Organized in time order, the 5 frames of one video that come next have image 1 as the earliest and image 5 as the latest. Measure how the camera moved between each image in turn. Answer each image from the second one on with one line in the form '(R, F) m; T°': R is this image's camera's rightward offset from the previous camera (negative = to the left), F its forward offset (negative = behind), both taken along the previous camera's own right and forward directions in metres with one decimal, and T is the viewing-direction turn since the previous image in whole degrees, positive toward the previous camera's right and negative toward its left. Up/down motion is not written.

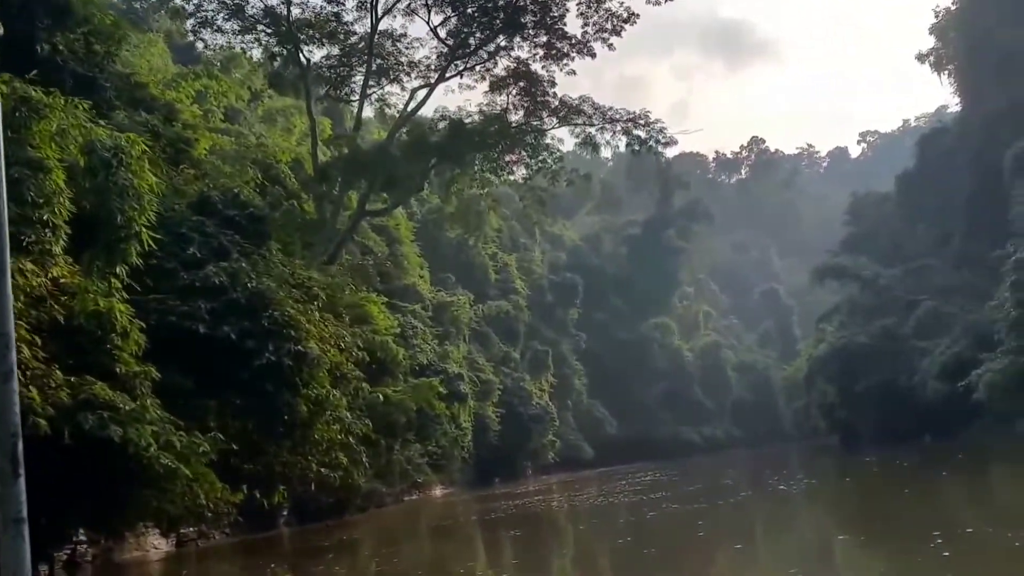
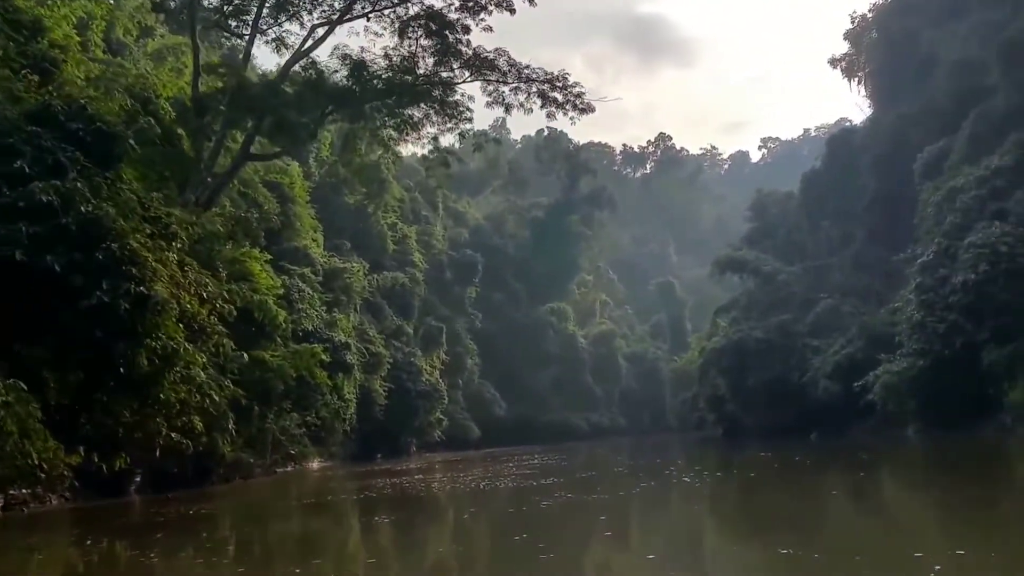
(+0.1, +0.8) m; +5°
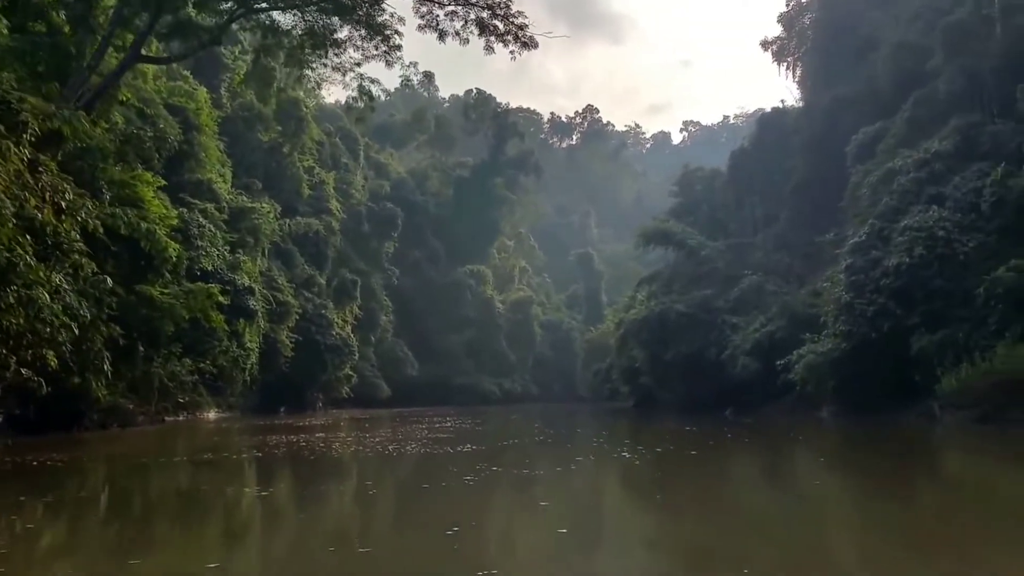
(0.0, +0.8) m; +5°
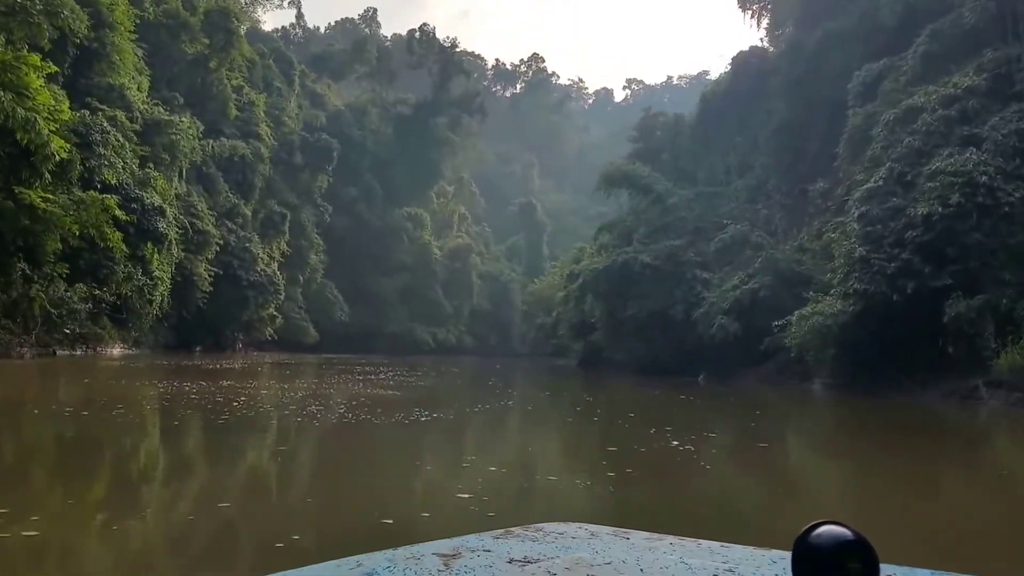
(-0.3, +2.4) m; +4°
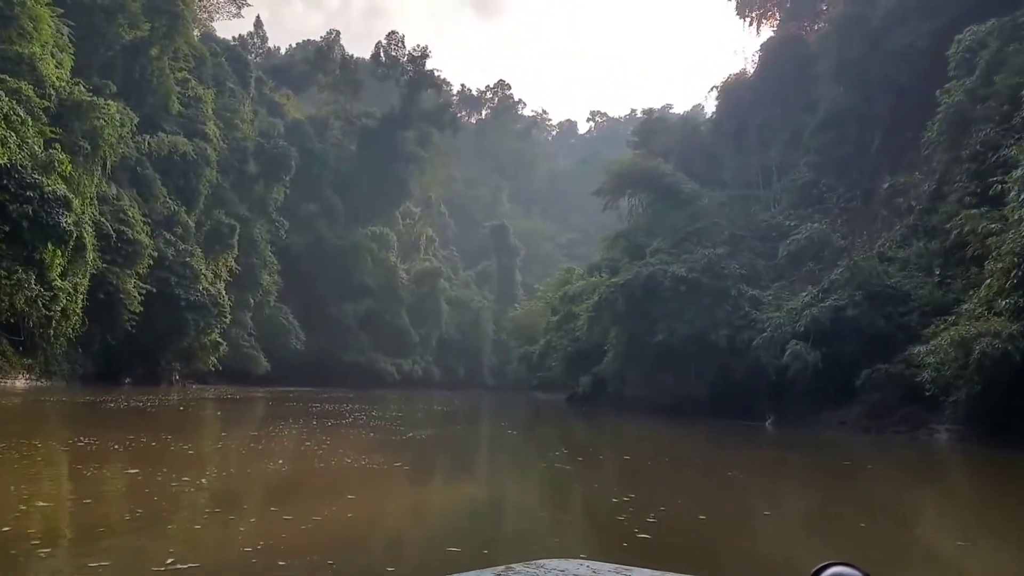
(-0.7, +4.0) m; +2°
